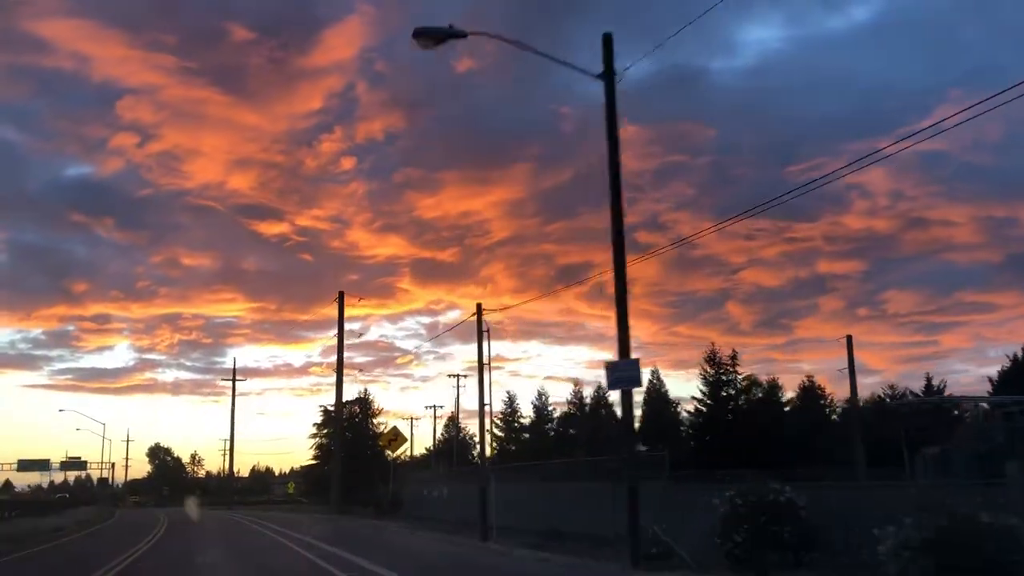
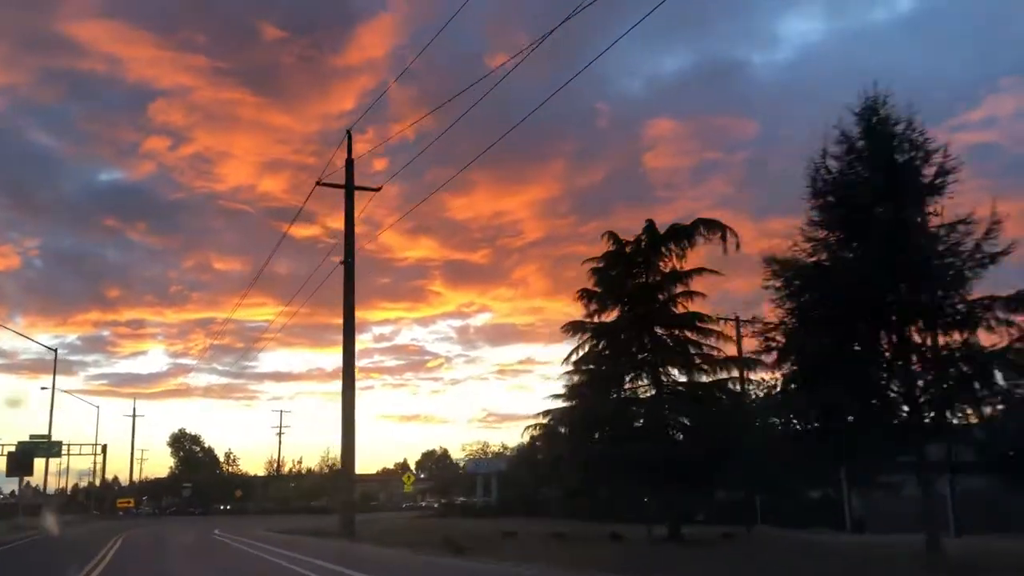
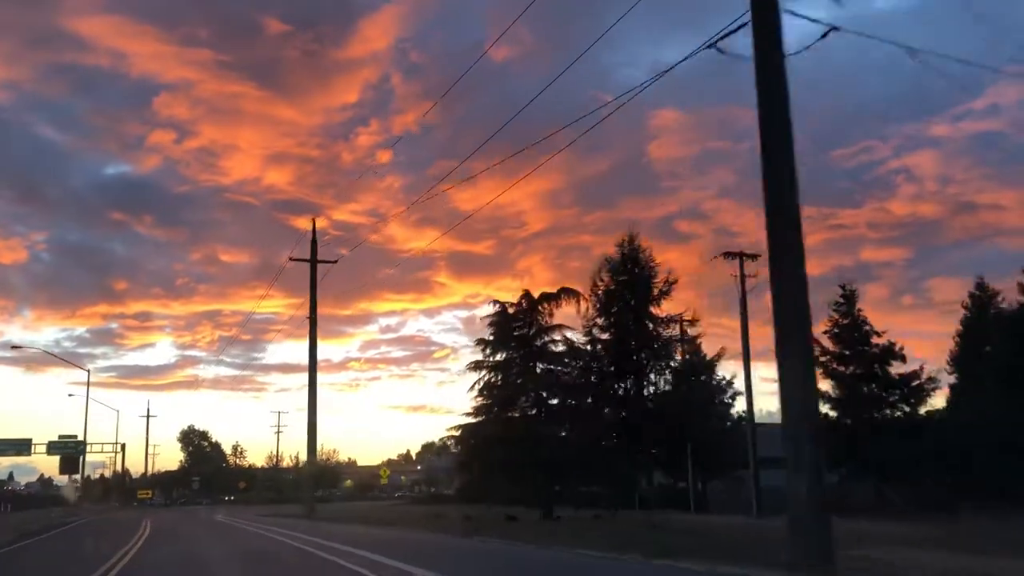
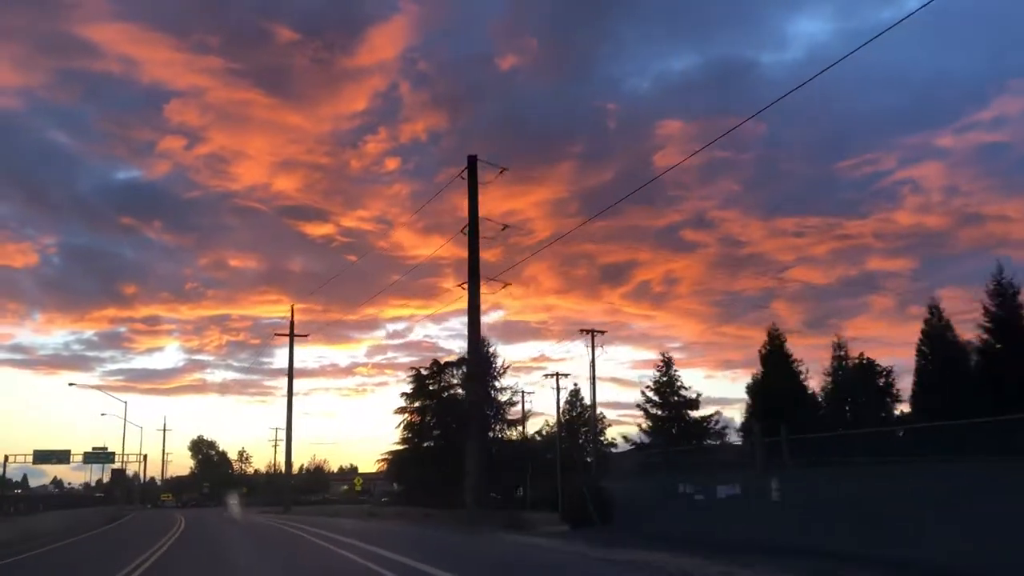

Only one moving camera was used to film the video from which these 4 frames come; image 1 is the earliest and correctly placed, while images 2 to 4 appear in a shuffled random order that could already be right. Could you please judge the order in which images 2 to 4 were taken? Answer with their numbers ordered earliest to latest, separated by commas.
4, 3, 2
